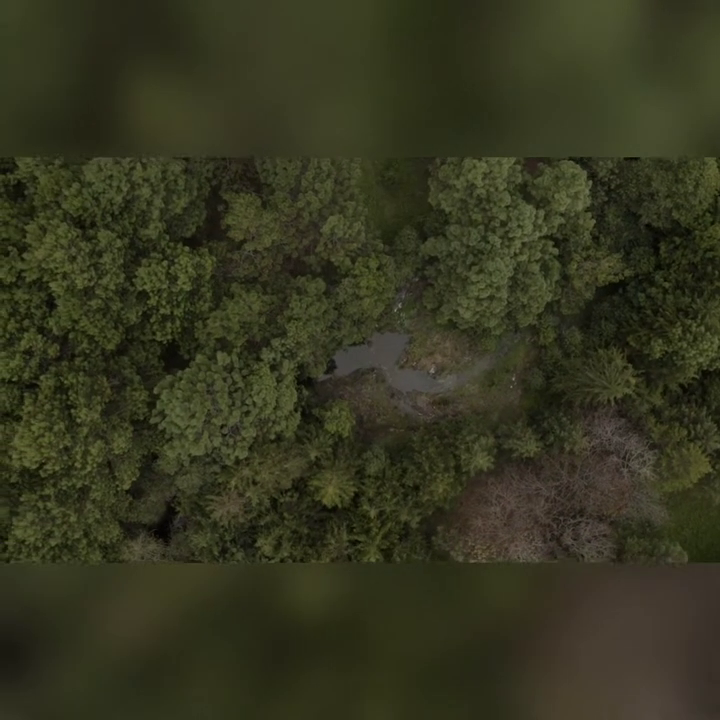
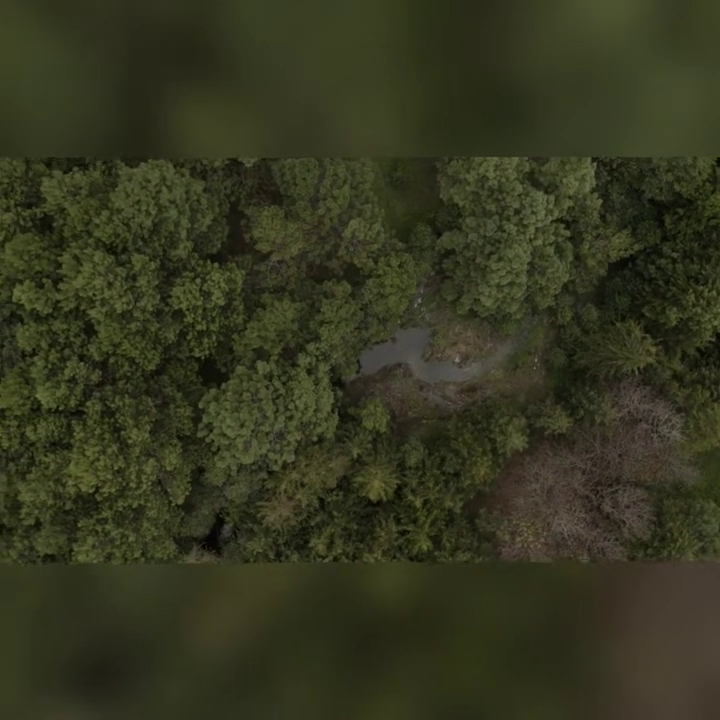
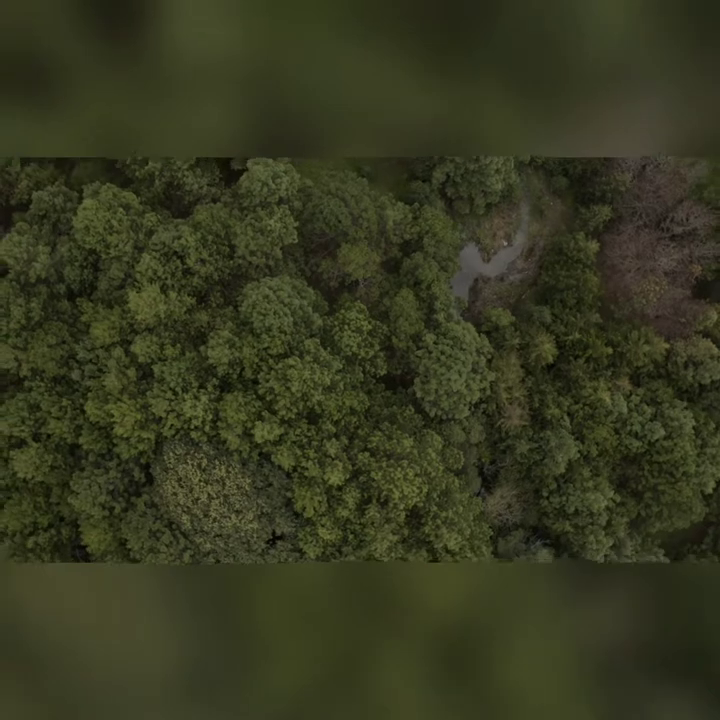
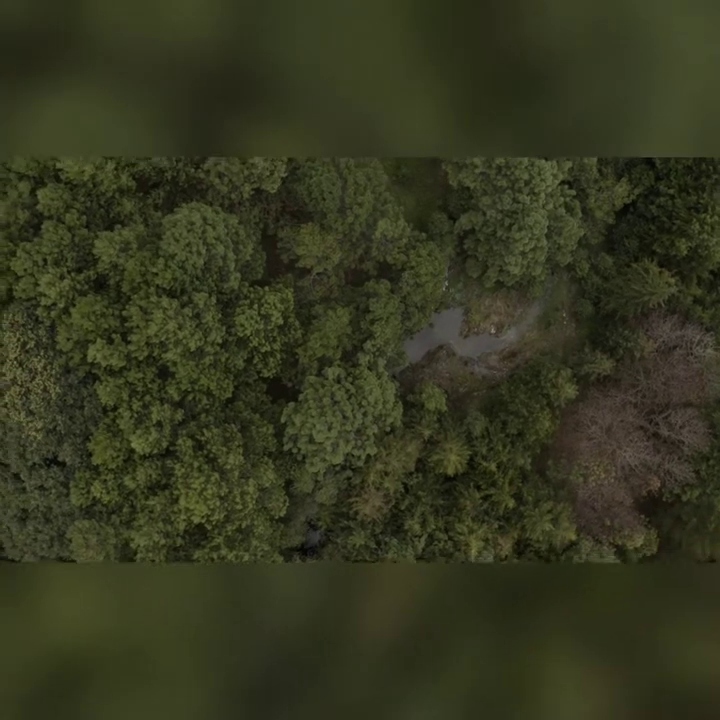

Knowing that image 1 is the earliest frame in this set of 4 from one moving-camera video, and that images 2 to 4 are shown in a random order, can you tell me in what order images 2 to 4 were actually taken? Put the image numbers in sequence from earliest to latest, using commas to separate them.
2, 4, 3
